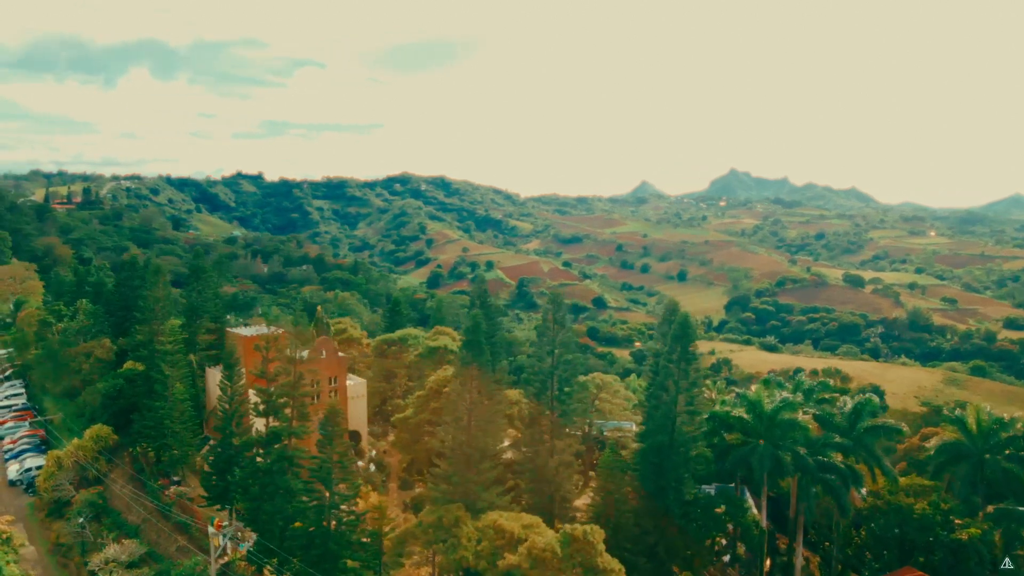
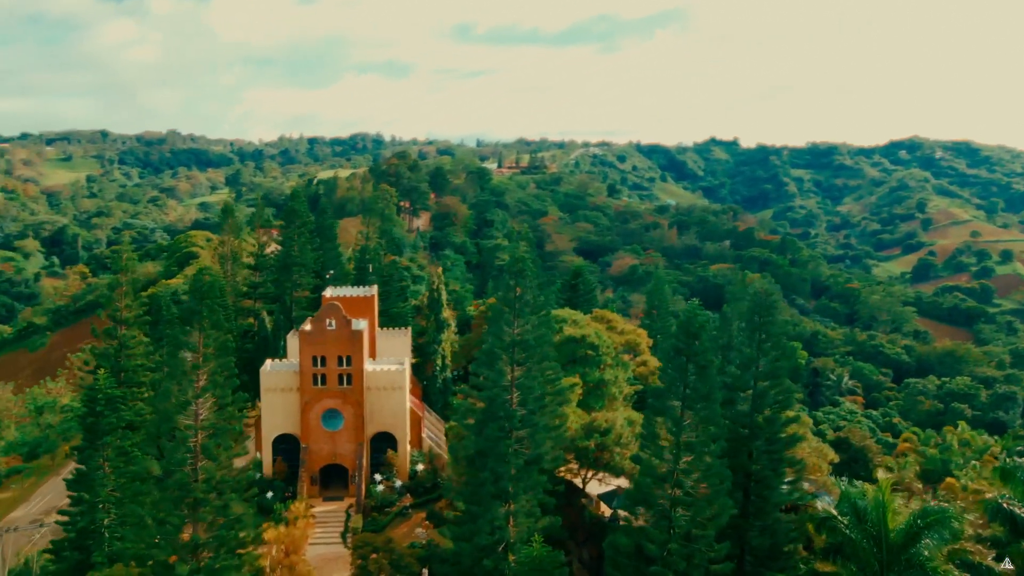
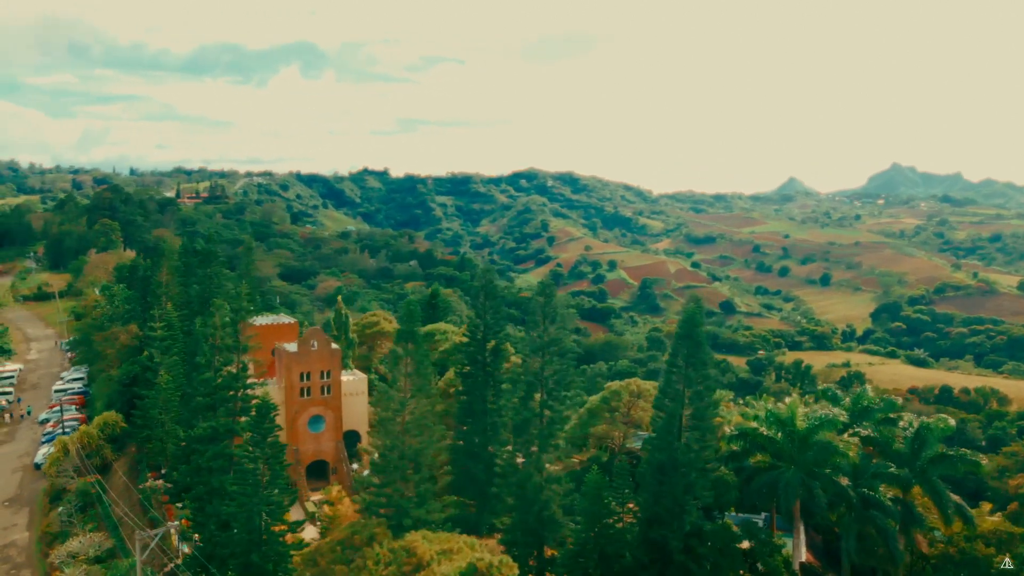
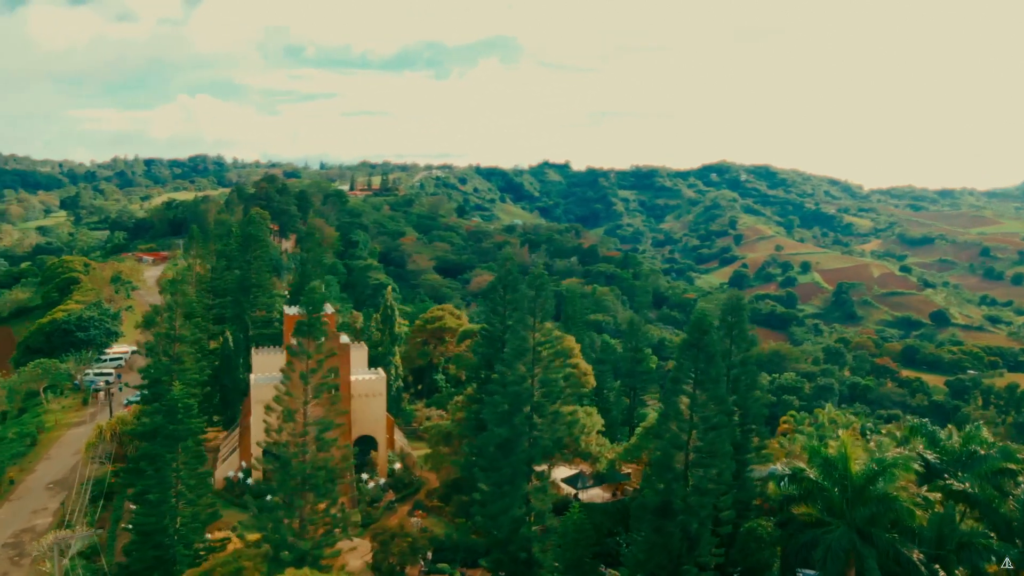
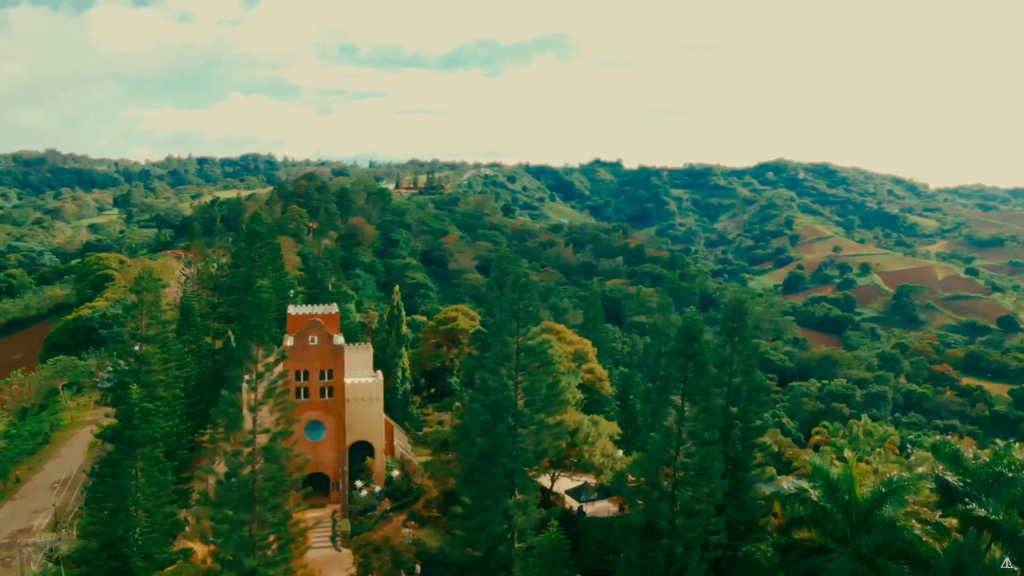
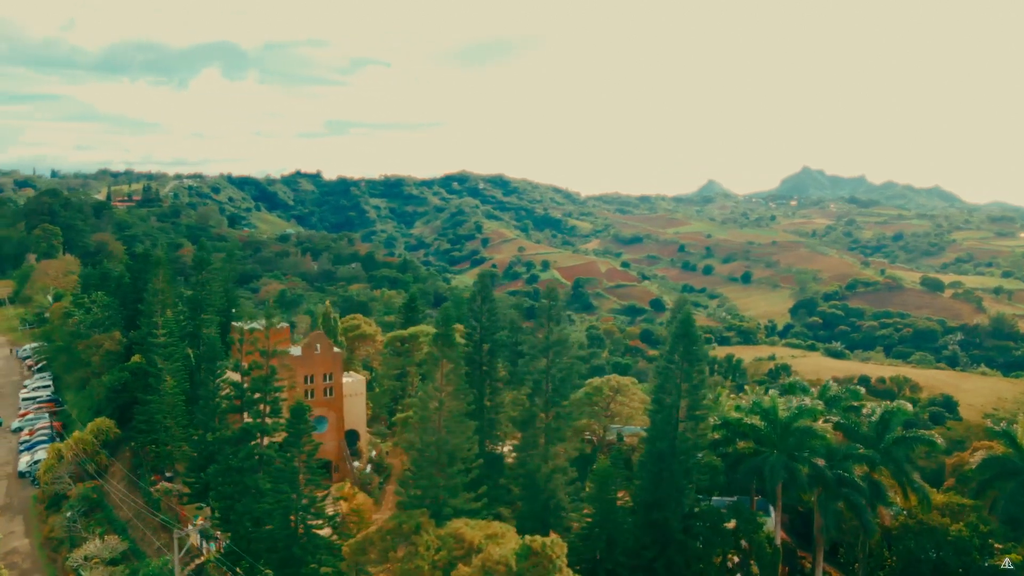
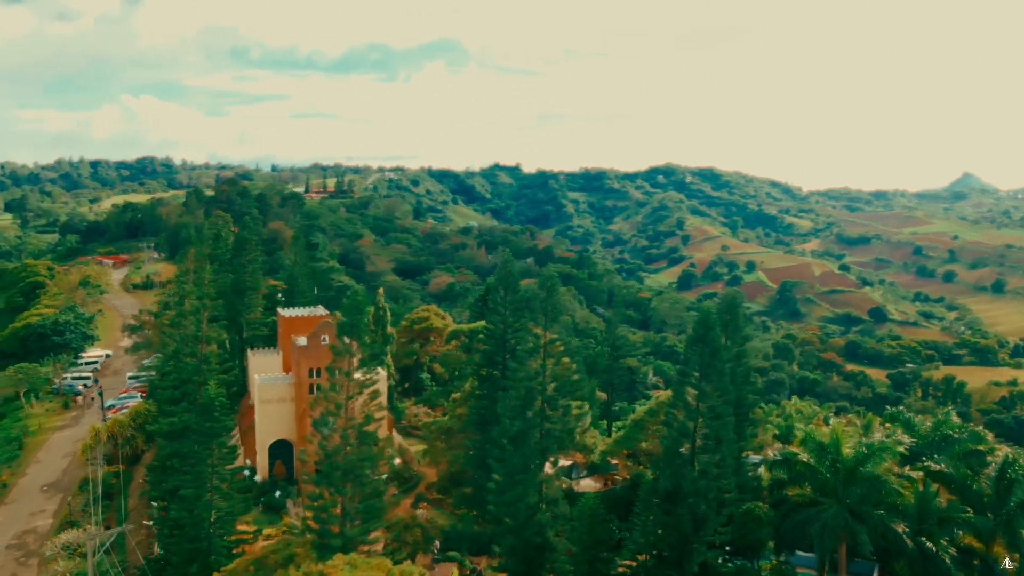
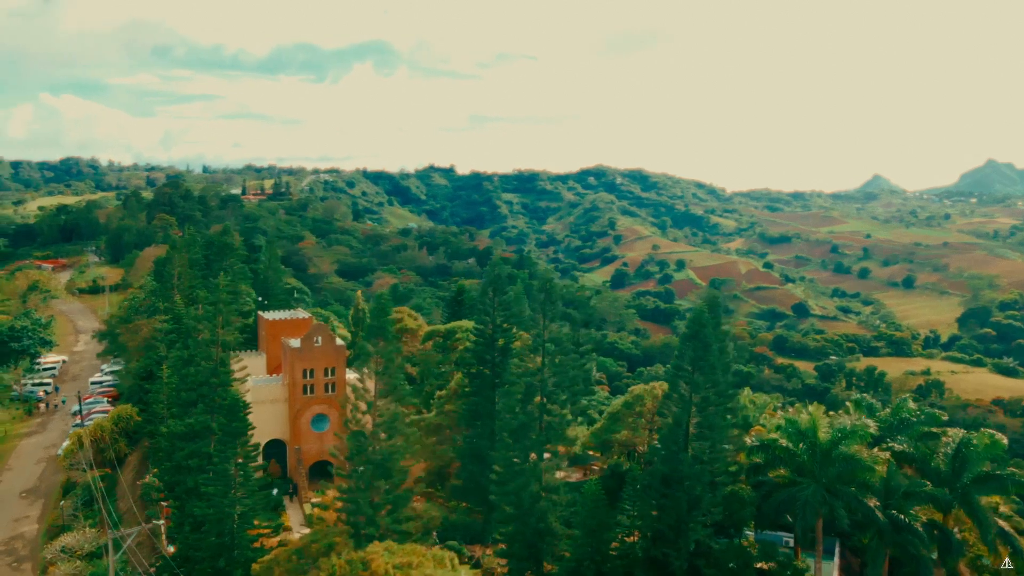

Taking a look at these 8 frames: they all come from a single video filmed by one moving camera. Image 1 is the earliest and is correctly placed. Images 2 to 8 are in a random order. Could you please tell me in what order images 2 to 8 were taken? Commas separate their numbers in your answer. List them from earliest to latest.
6, 3, 8, 7, 4, 5, 2
